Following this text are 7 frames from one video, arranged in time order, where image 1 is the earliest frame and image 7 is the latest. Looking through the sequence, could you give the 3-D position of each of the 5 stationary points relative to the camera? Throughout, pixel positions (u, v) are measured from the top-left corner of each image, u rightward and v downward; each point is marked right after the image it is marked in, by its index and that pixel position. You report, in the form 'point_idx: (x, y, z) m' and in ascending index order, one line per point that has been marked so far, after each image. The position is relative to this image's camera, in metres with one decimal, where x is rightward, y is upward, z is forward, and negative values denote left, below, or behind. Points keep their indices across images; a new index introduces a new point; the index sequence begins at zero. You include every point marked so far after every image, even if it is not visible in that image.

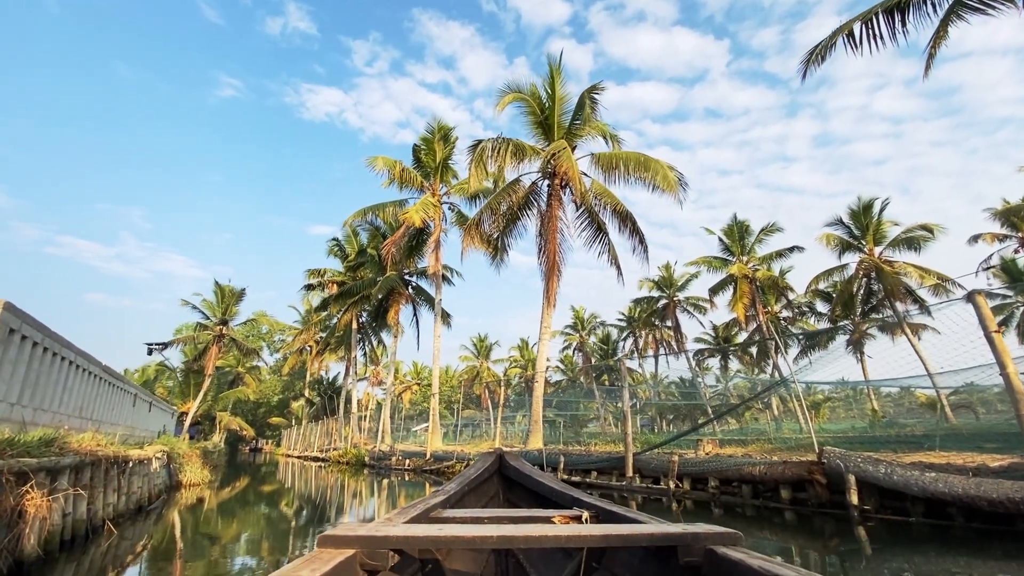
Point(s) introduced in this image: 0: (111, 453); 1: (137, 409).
0: (-4.3, -1.8, +5.7) m
1: (-9.3, -3.0, +13.1) m
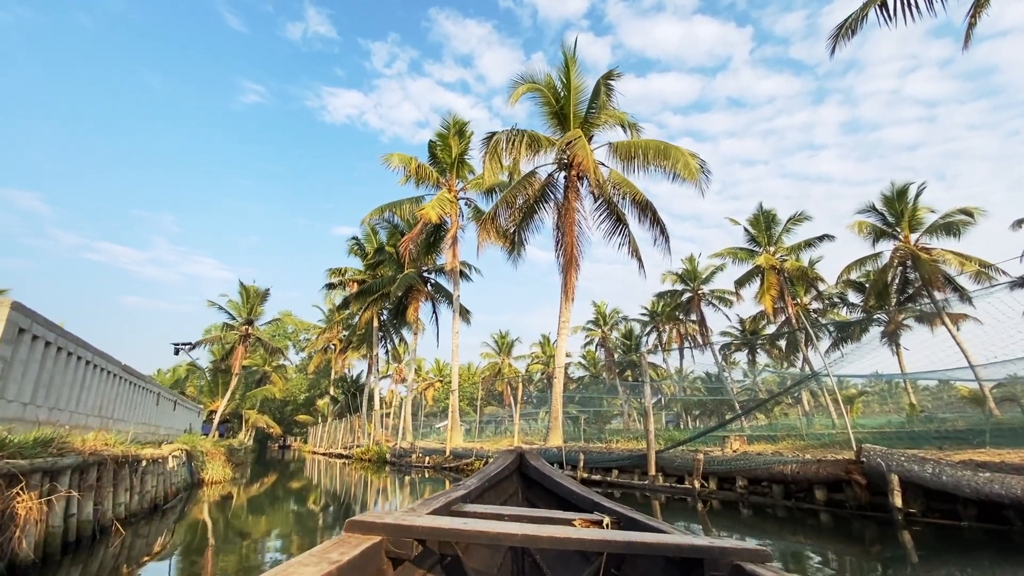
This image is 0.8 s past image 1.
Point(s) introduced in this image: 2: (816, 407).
0: (-4.2, -1.7, +5.6) m
1: (-8.8, -3.0, +13.2) m
2: (+5.4, -2.1, +9.3) m
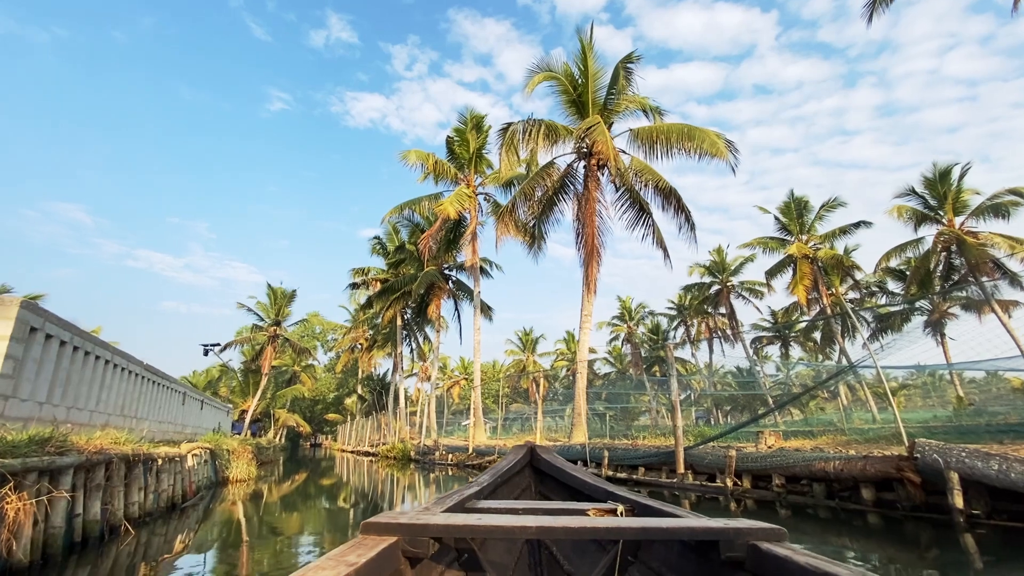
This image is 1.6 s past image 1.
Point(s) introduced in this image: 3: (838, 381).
0: (-4.0, -1.7, +5.5) m
1: (-8.3, -3.0, +13.3) m
2: (+5.7, -1.9, +8.8) m
3: (+5.3, -1.5, +8.6) m
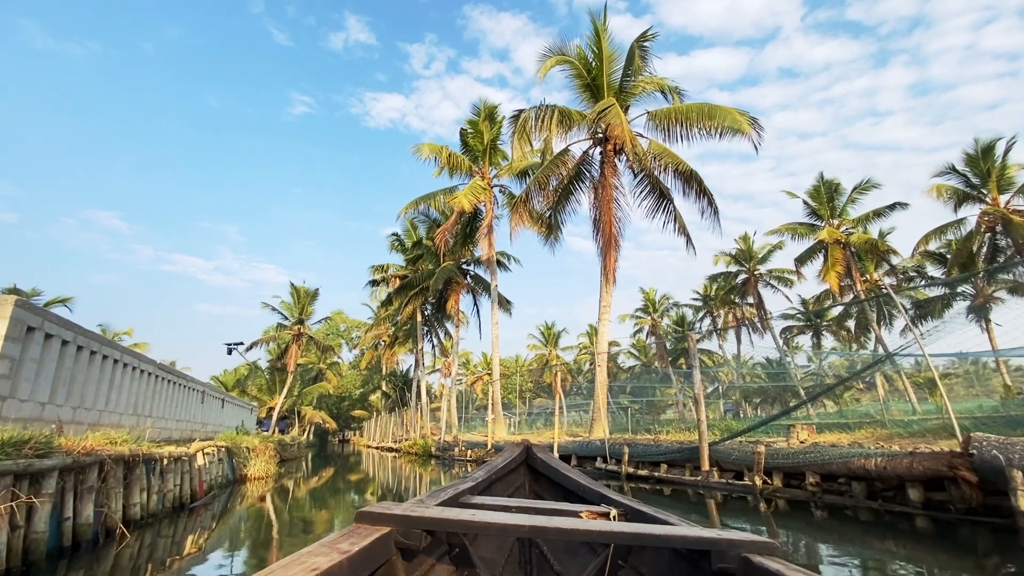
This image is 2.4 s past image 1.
0: (-3.9, -1.7, +5.3) m
1: (-7.8, -3.0, +13.4) m
2: (+6.0, -1.6, +8.2) m
3: (+5.5, -1.3, +8.0) m
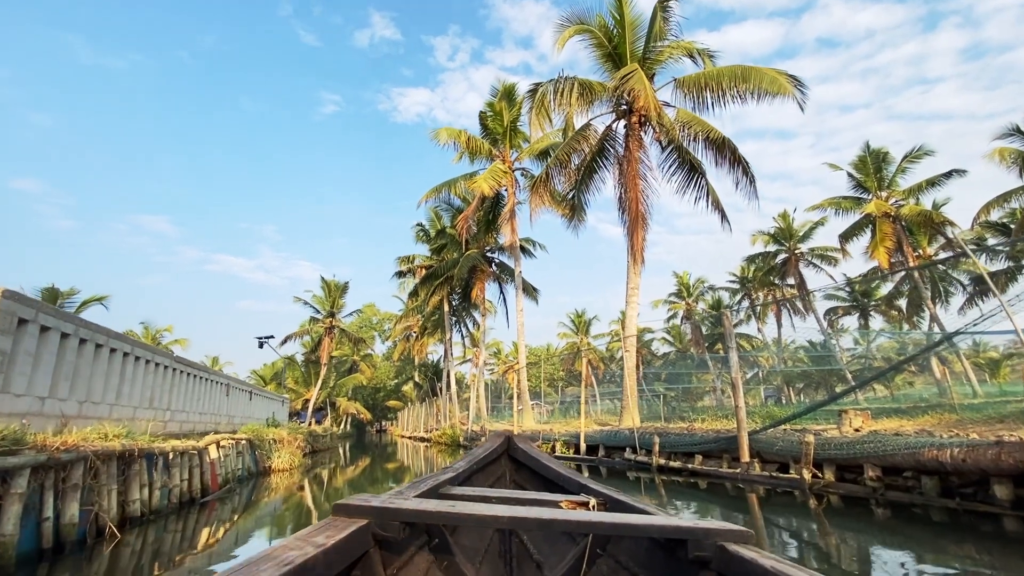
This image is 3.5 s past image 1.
0: (-3.8, -1.5, +5.1) m
1: (-7.1, -2.8, +13.3) m
2: (+6.3, -1.2, +7.3) m
3: (+5.8, -0.8, +7.1) m
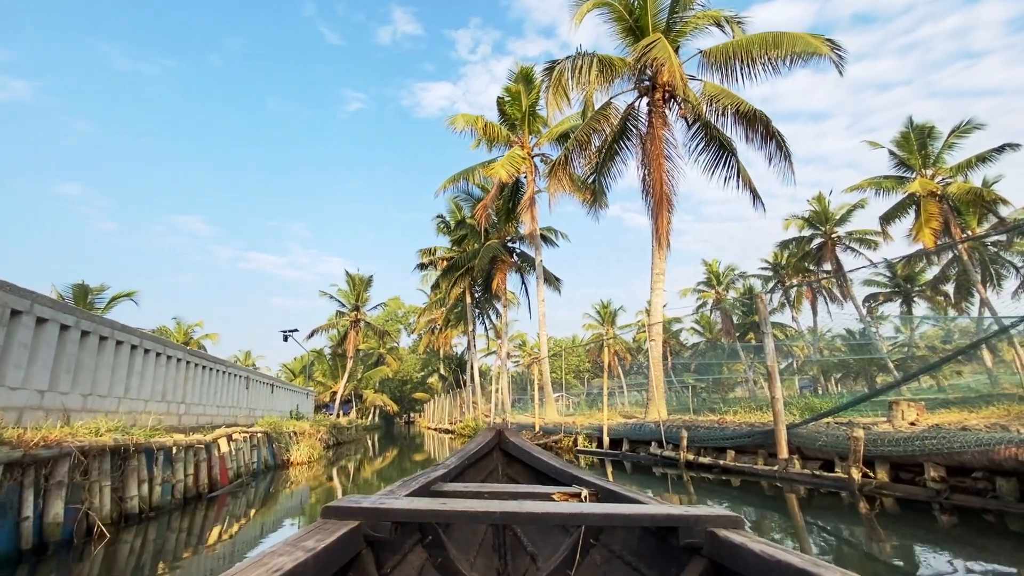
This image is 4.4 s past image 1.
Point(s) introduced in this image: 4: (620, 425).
0: (-3.7, -1.4, +4.8) m
1: (-6.6, -2.6, +13.3) m
2: (+6.5, -0.9, +6.6) m
3: (+6.0, -0.6, +6.4) m
4: (+2.7, -3.4, +12.8) m
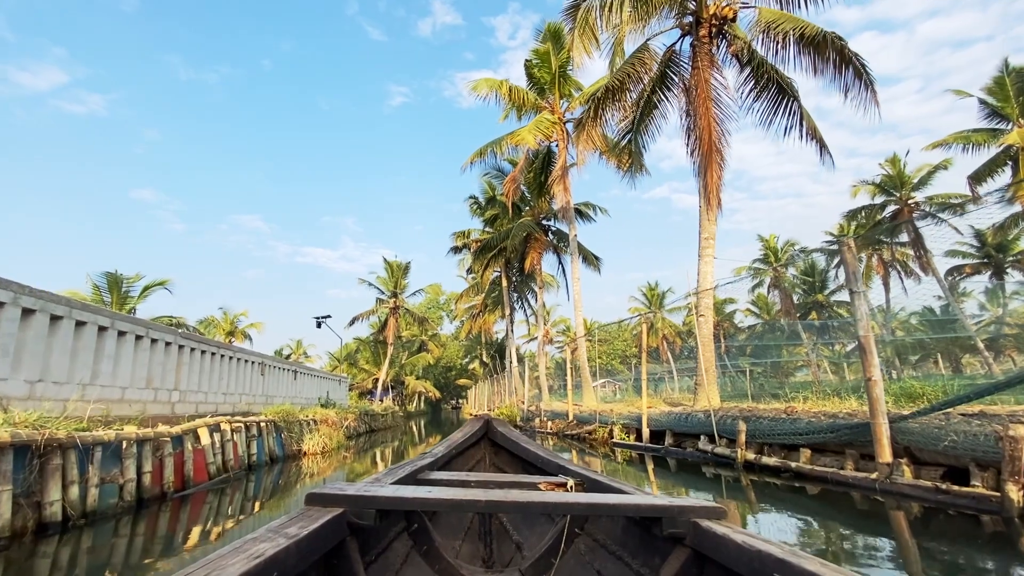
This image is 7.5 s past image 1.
0: (-3.7, -1.1, +3.9) m
1: (-5.8, -2.2, +12.6) m
2: (+6.5, -0.3, +4.7) m
3: (+6.0, 0.0, +4.6) m
4: (+3.3, -2.7, +11.4) m
